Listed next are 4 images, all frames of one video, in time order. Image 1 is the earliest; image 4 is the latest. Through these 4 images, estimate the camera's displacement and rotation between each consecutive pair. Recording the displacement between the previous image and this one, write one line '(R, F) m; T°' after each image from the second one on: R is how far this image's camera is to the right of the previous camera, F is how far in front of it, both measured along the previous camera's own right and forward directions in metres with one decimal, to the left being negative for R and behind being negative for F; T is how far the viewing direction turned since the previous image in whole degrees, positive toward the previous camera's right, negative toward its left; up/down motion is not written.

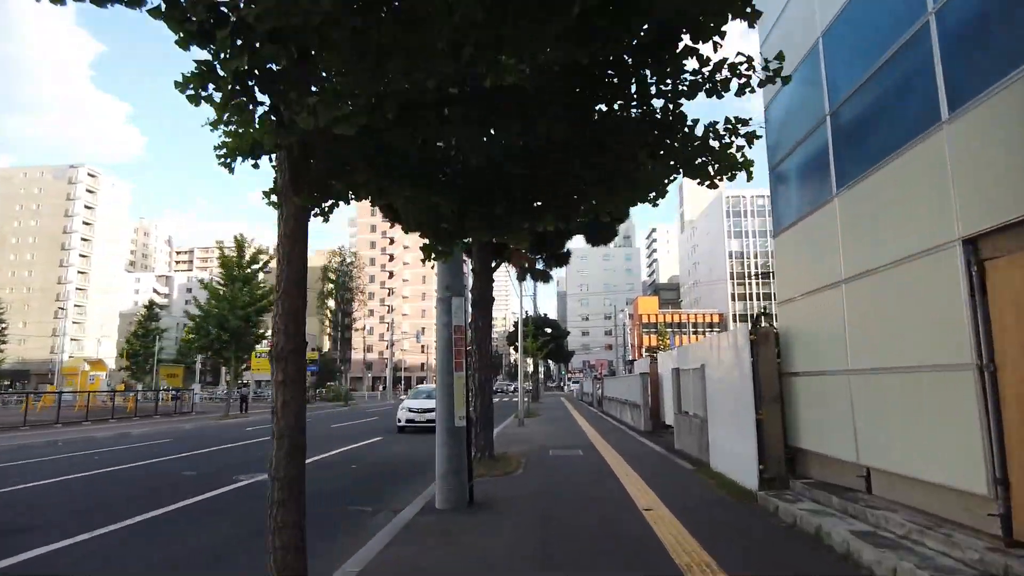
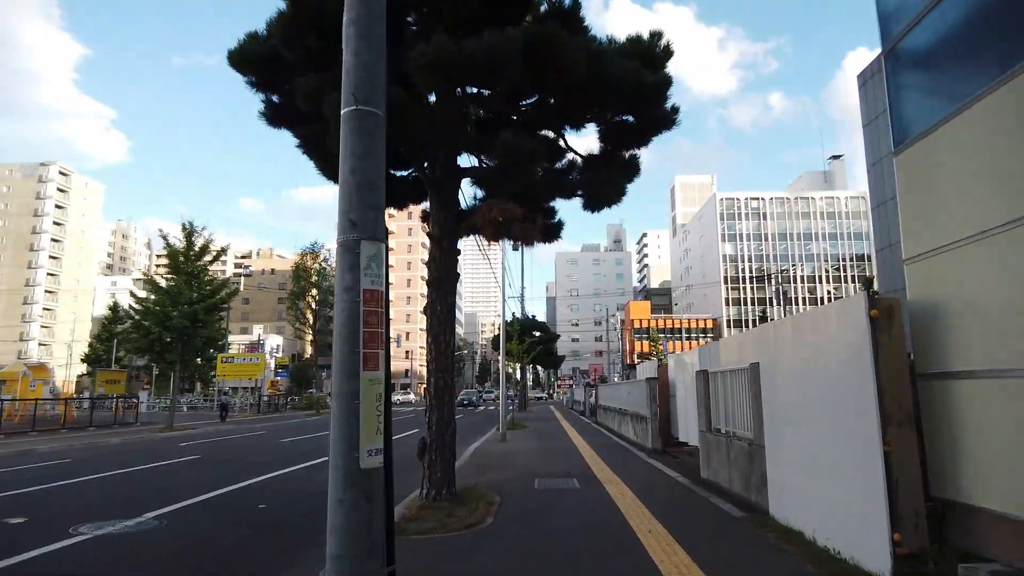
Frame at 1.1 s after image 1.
(+0.2, +2.8) m; +1°
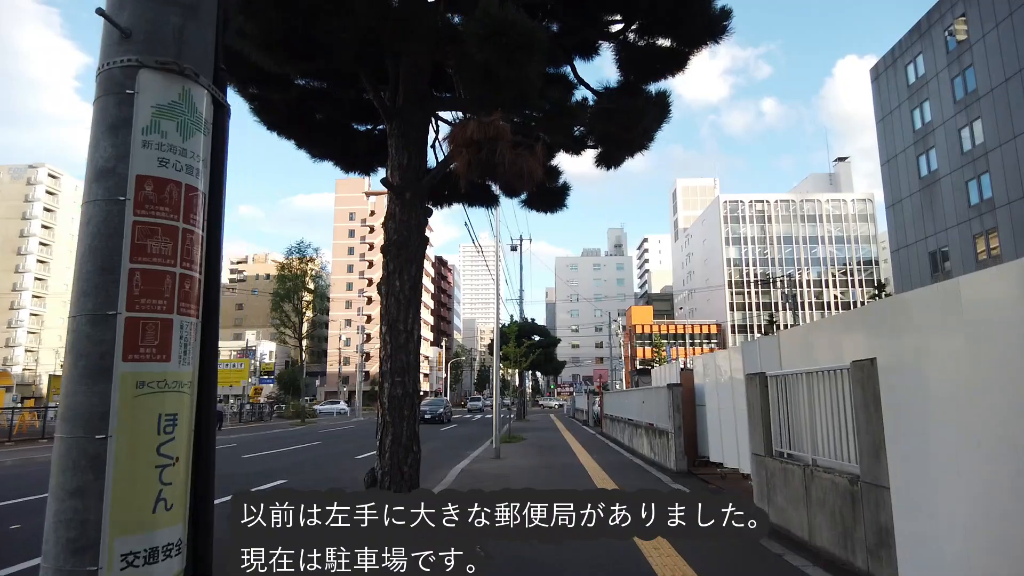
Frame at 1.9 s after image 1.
(+0.1, +2.1) m; 0°
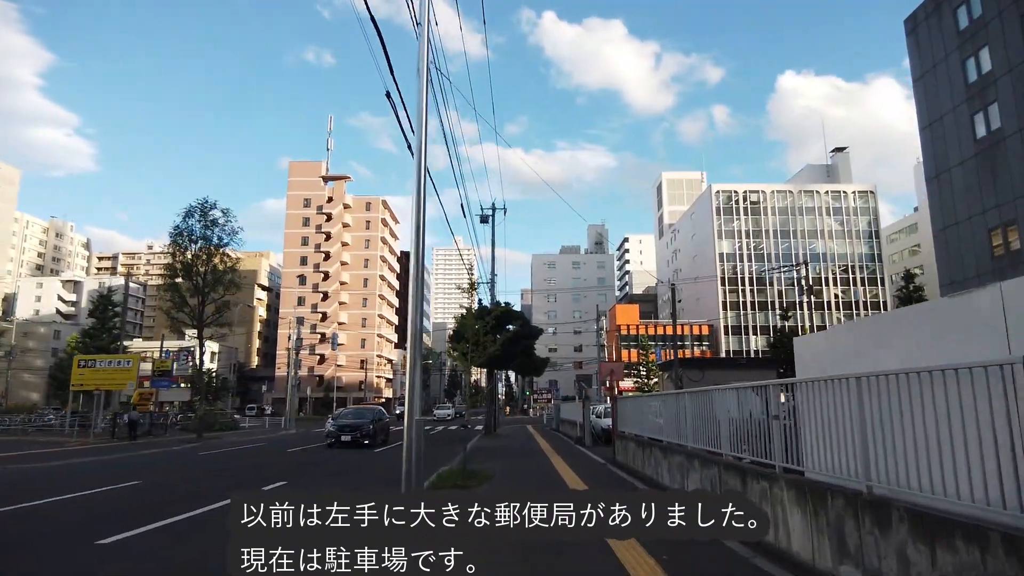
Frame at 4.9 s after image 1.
(+0.3, +8.0) m; +2°
